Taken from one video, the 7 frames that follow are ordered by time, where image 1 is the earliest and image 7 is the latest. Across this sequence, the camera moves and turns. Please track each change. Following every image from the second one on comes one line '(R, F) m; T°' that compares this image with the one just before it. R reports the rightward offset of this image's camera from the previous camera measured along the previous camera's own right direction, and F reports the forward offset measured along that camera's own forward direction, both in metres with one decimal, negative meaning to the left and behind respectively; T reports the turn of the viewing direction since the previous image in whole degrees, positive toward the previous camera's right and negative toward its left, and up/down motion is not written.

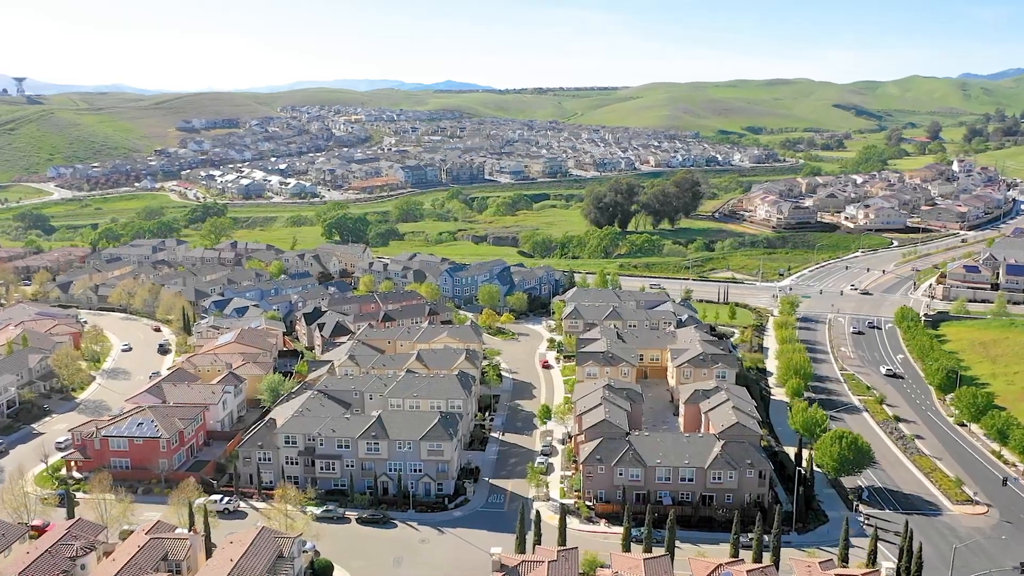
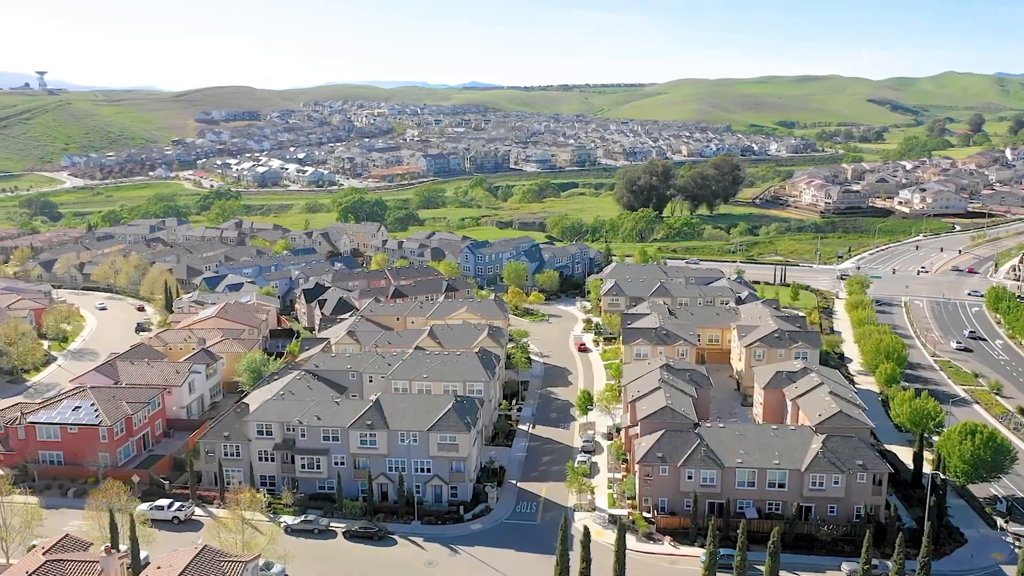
(-0.7, +14.6) m; -2°
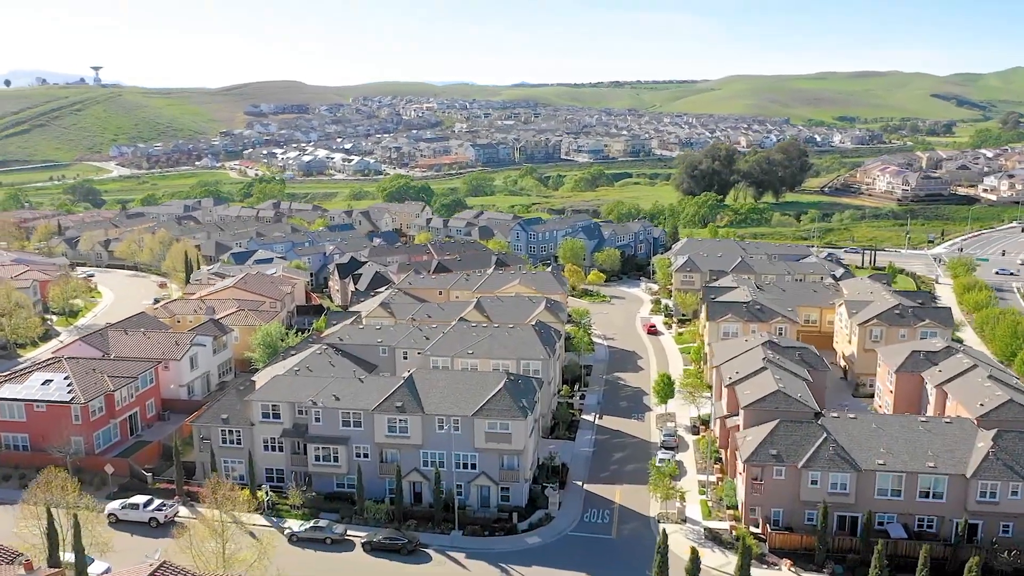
(-1.0, +10.8) m; -3°
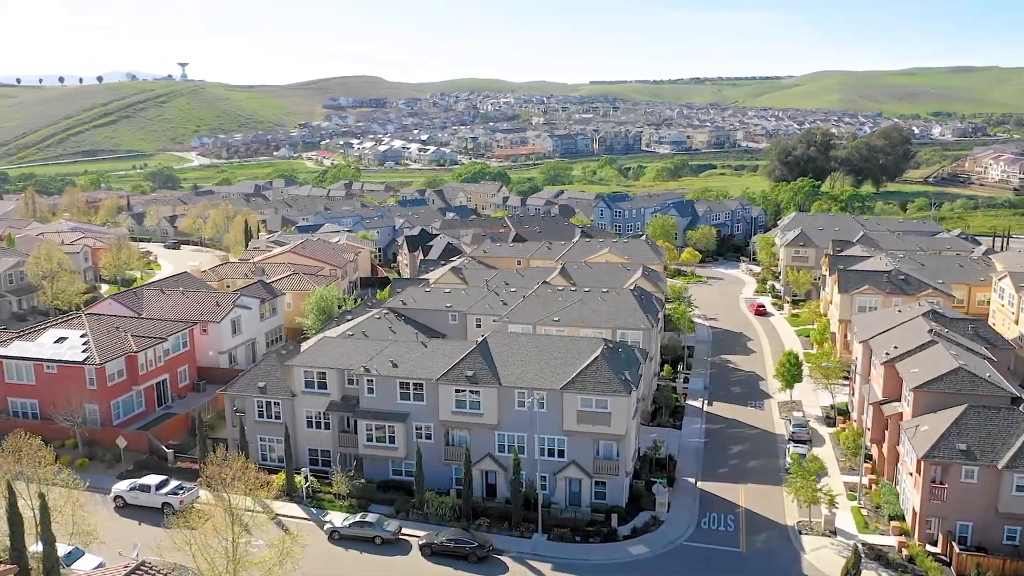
(-1.0, +8.1) m; -5°
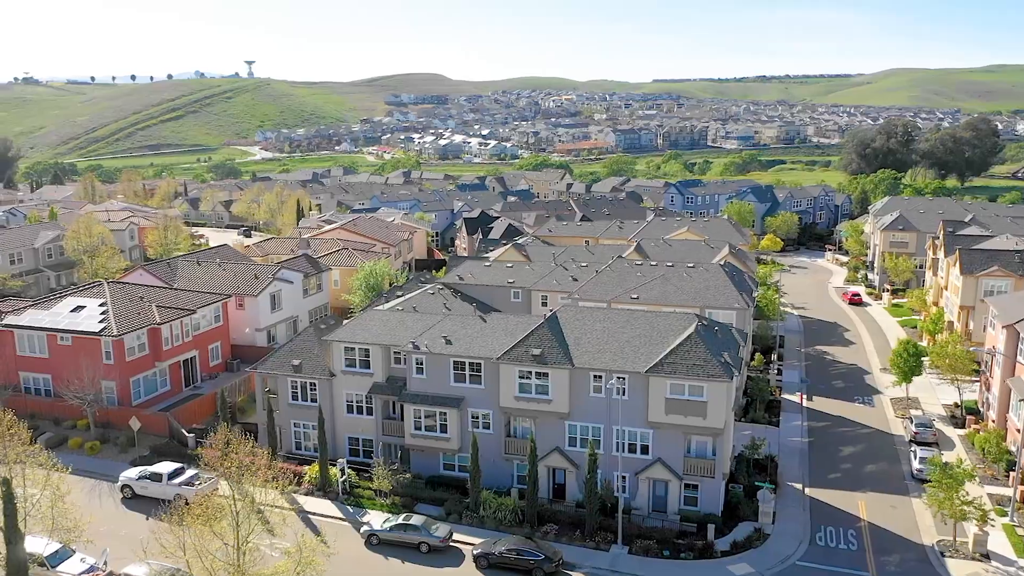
(-0.5, +5.1) m; -4°
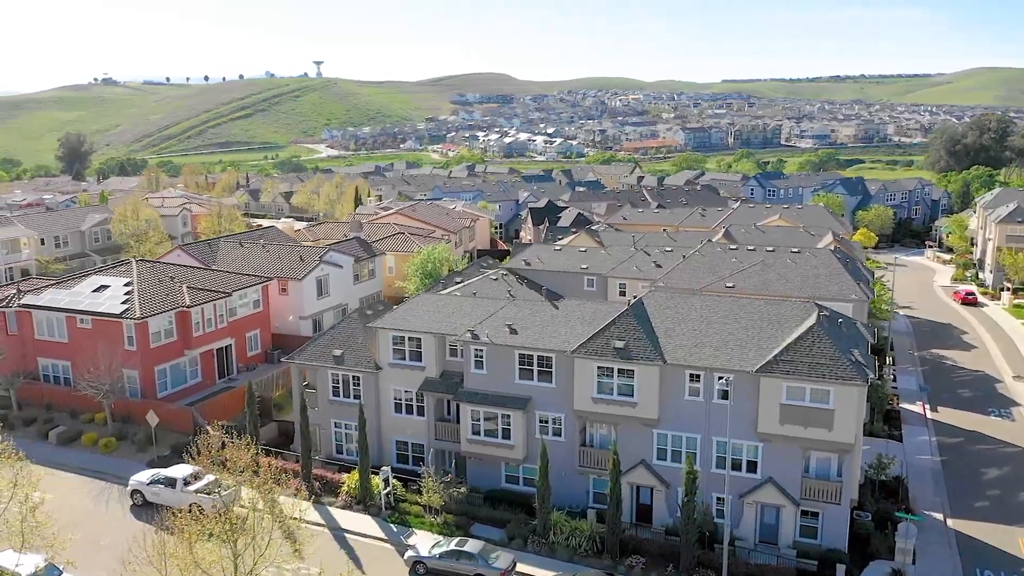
(-0.4, +4.5) m; -4°
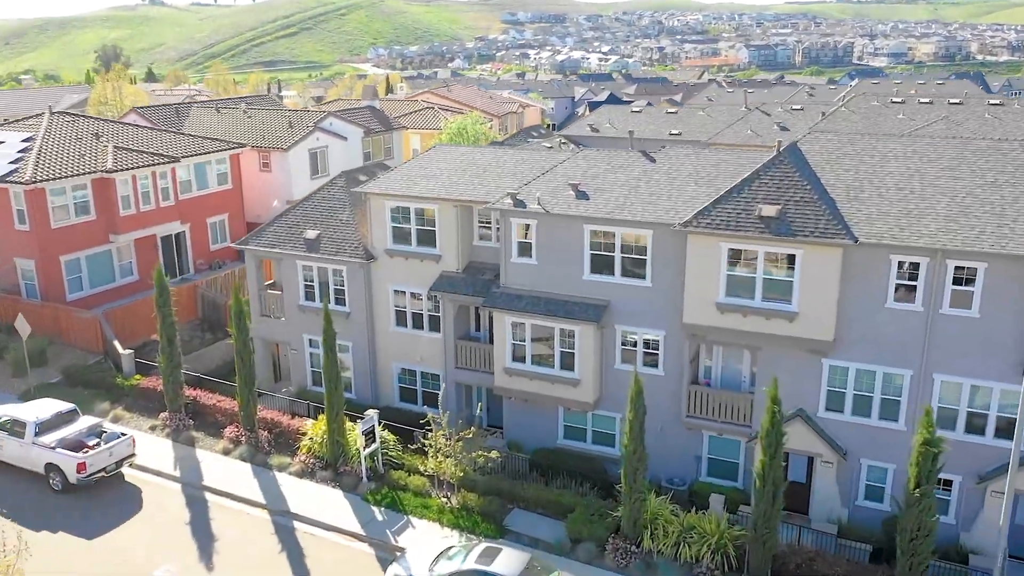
(-0.3, +9.3) m; -3°
